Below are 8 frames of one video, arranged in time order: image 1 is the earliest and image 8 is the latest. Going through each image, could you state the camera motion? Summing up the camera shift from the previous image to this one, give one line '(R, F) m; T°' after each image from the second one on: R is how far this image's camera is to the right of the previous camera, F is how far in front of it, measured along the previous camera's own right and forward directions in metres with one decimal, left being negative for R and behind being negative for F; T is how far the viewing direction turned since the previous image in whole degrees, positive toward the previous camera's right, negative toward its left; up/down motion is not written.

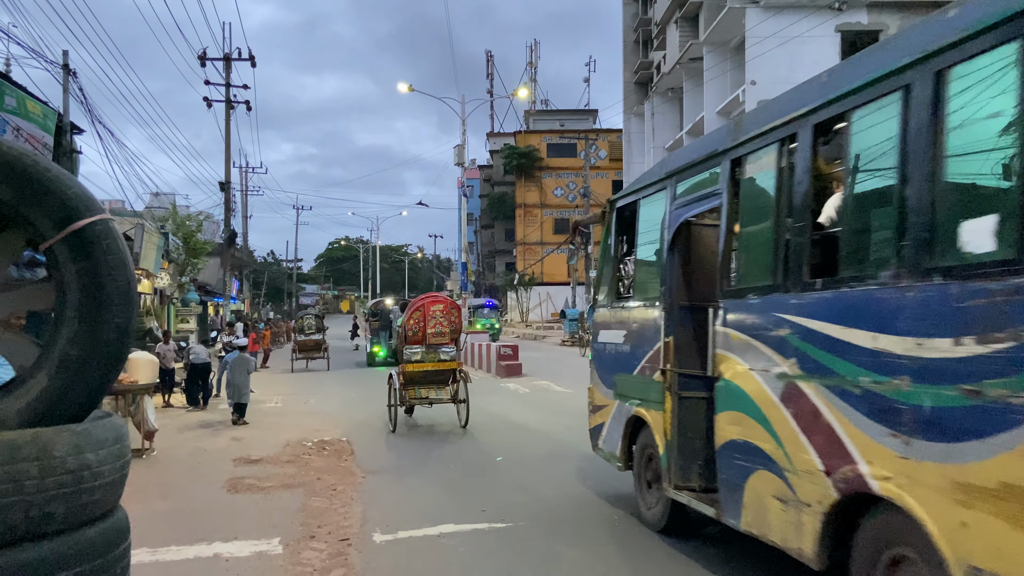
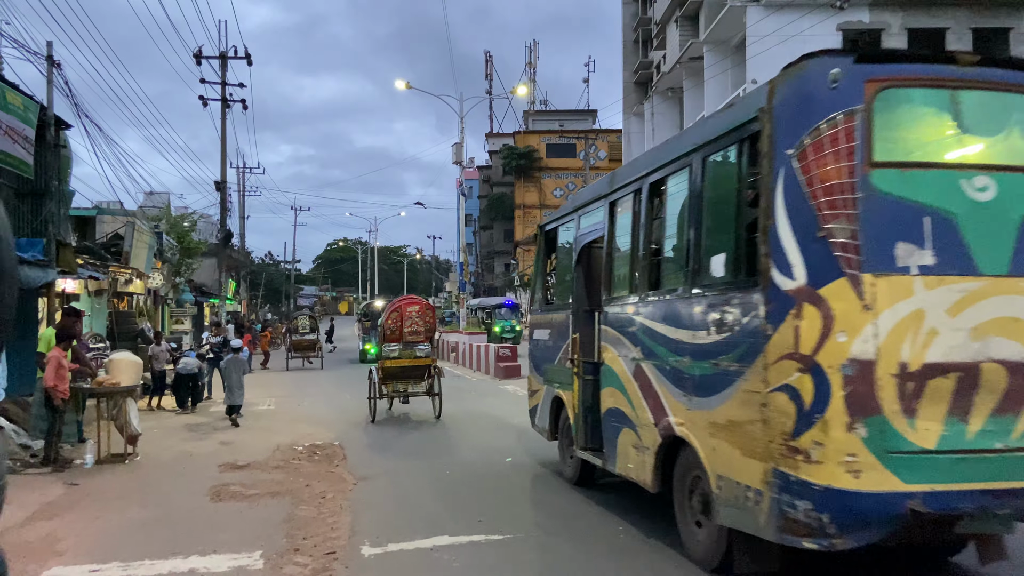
(0.0, +0.3) m; 0°
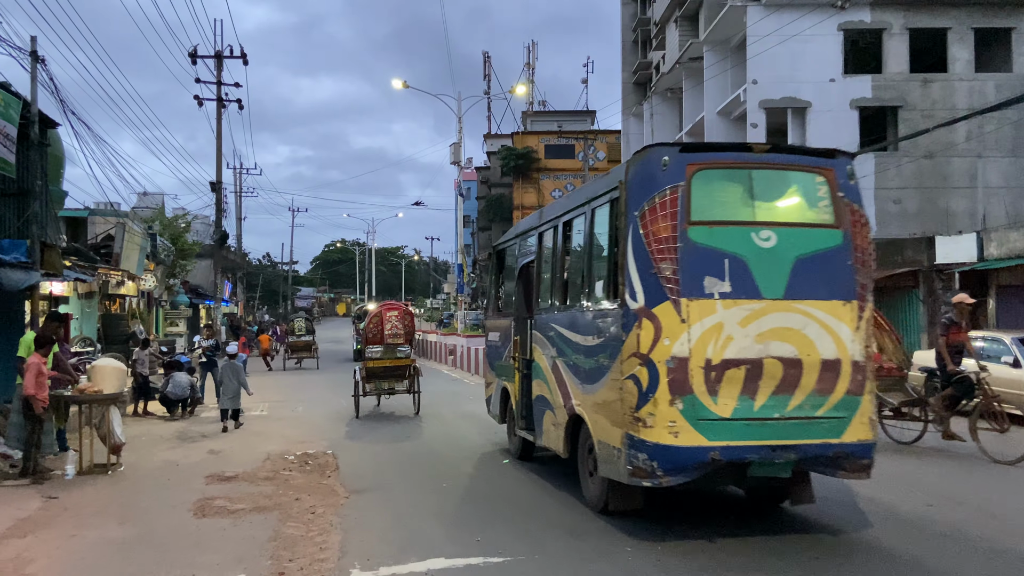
(0.0, +0.3) m; 0°
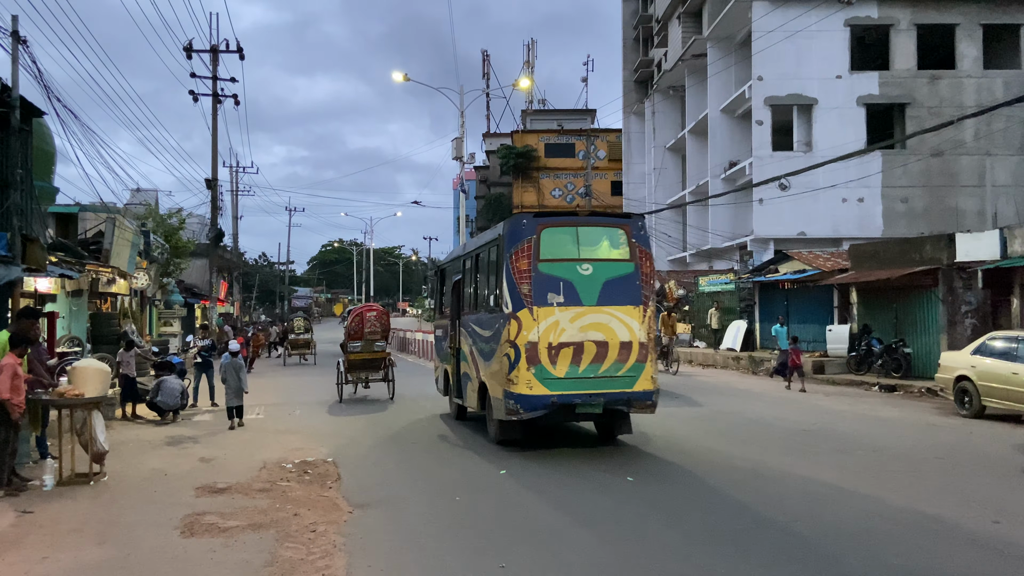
(-0.2, +0.6) m; 0°
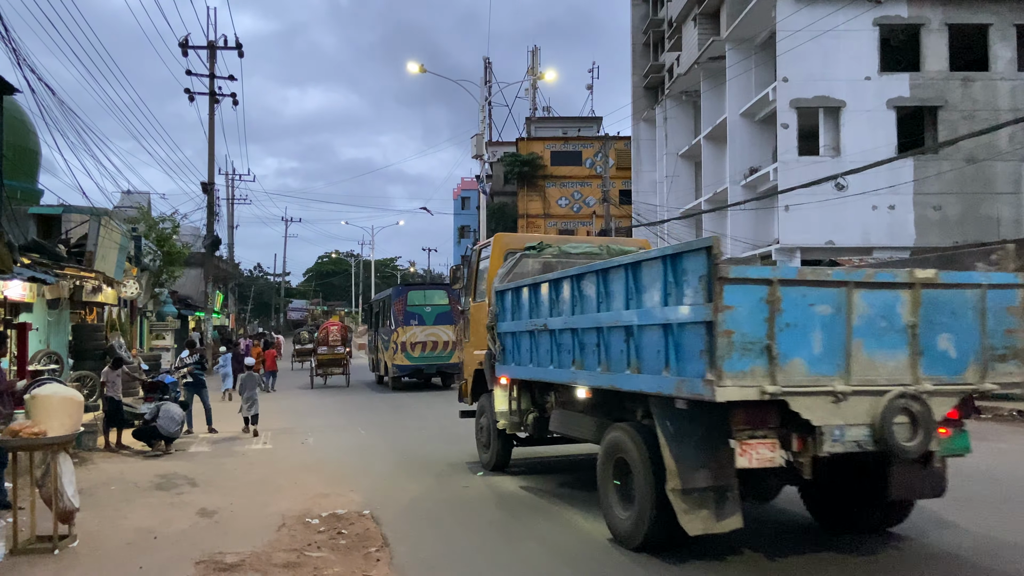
(-0.8, +1.8) m; 0°
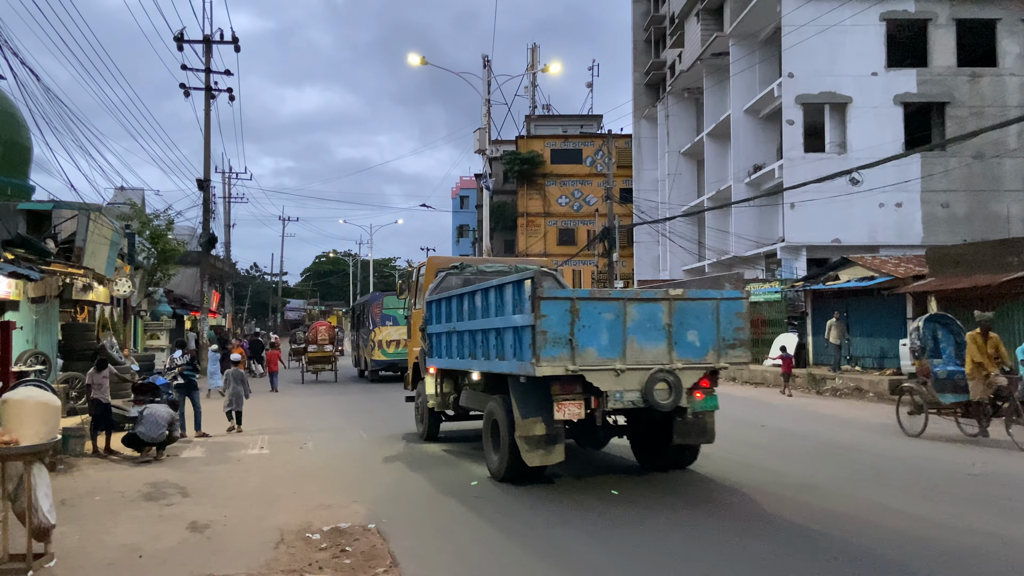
(-0.2, +0.5) m; 0°
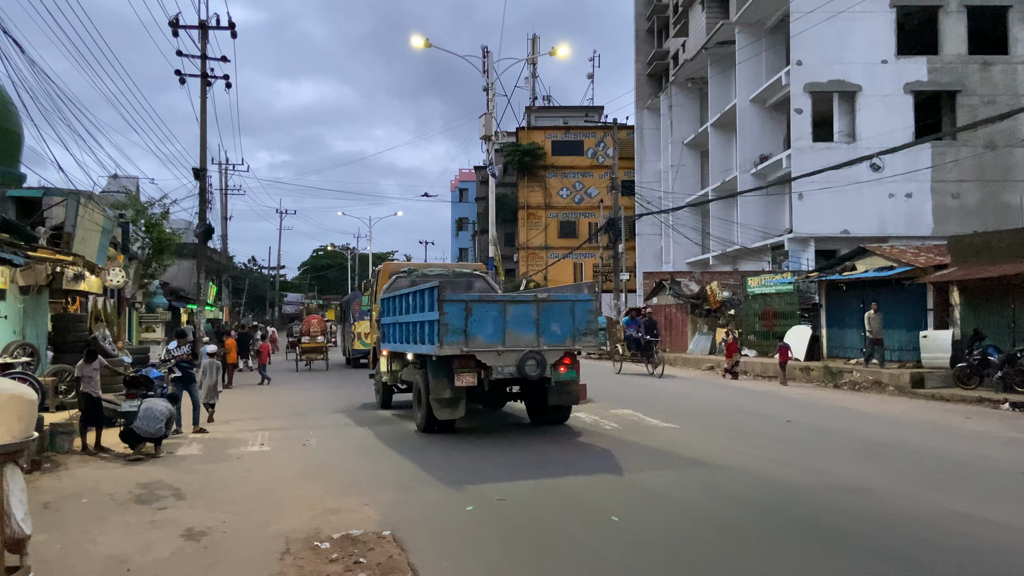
(-0.2, +0.6) m; 0°
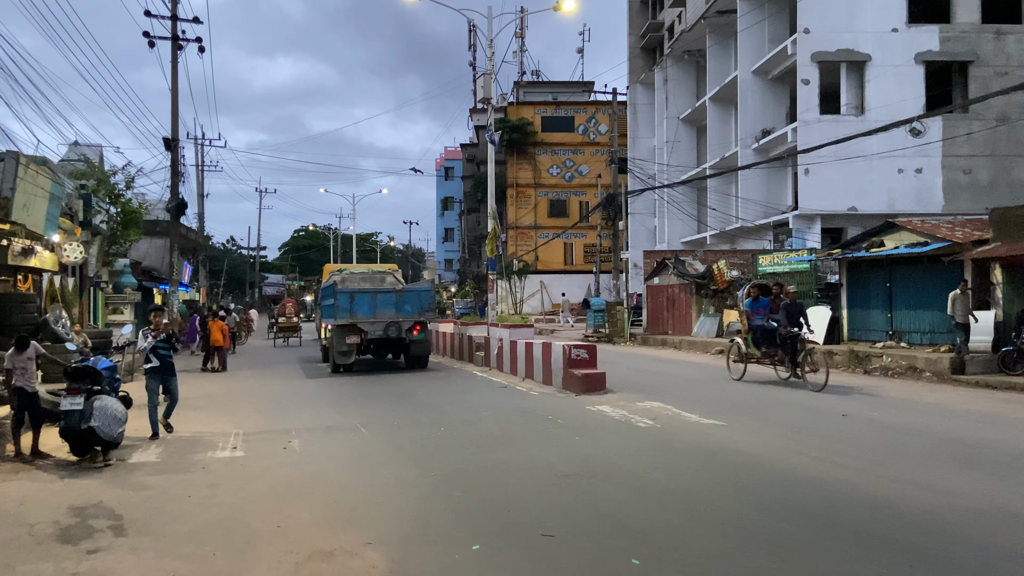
(-0.4, +1.5) m; +1°
